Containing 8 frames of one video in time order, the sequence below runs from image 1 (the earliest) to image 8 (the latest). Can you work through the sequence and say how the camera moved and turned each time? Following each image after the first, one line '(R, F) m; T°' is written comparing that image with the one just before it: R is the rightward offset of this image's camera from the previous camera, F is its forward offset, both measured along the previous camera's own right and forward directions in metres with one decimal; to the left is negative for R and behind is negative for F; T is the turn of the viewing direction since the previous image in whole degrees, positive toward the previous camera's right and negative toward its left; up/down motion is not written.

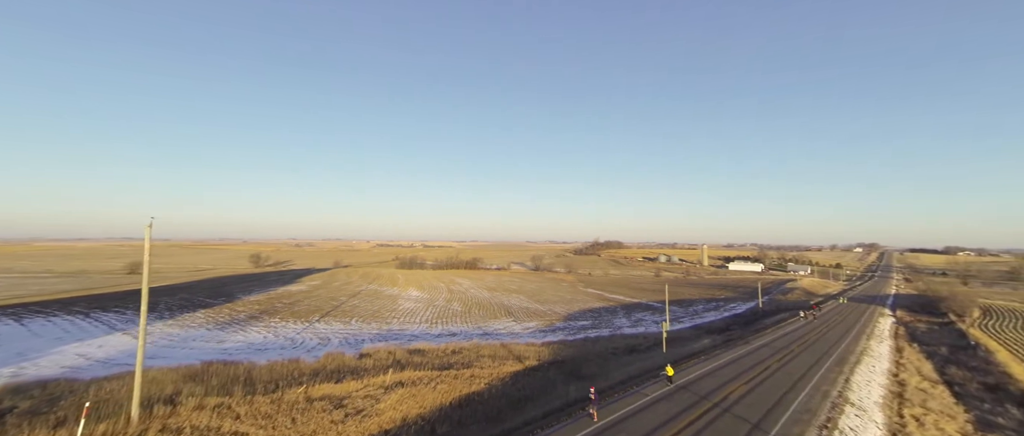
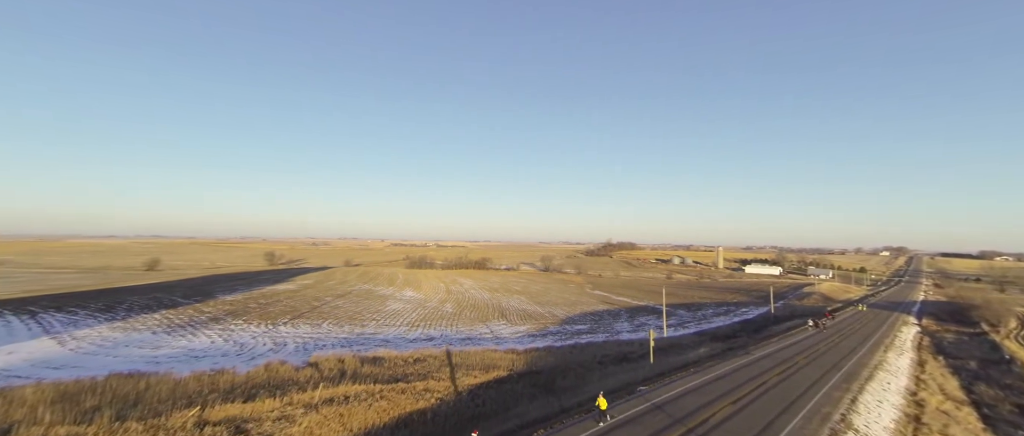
(+2.2, +1.8) m; -2°
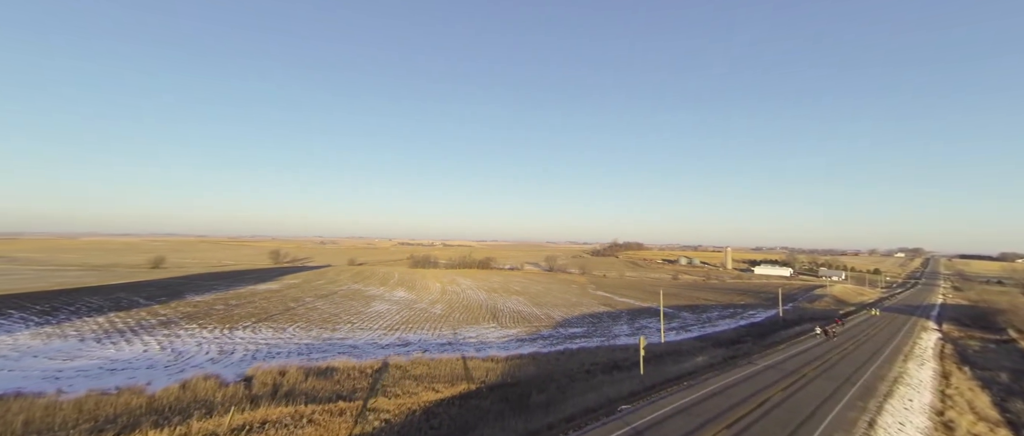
(+1.6, +2.1) m; -1°
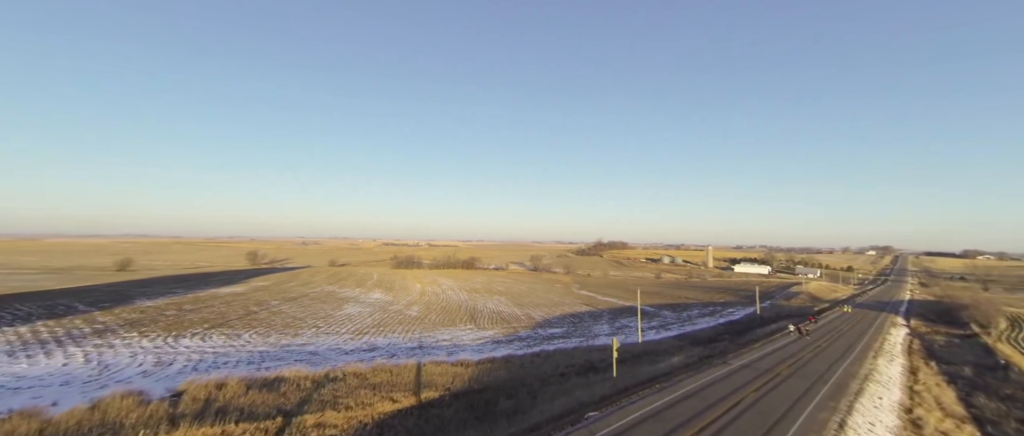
(+0.9, +0.9) m; +2°
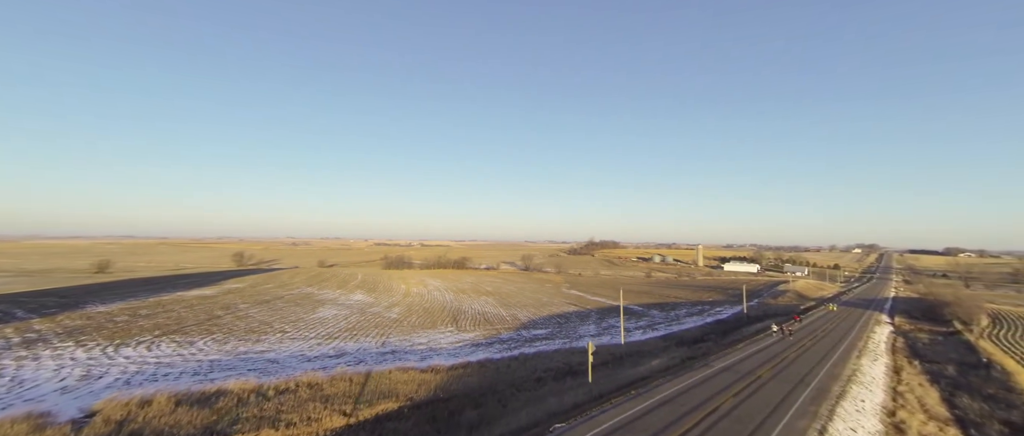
(+1.1, +1.0) m; +1°
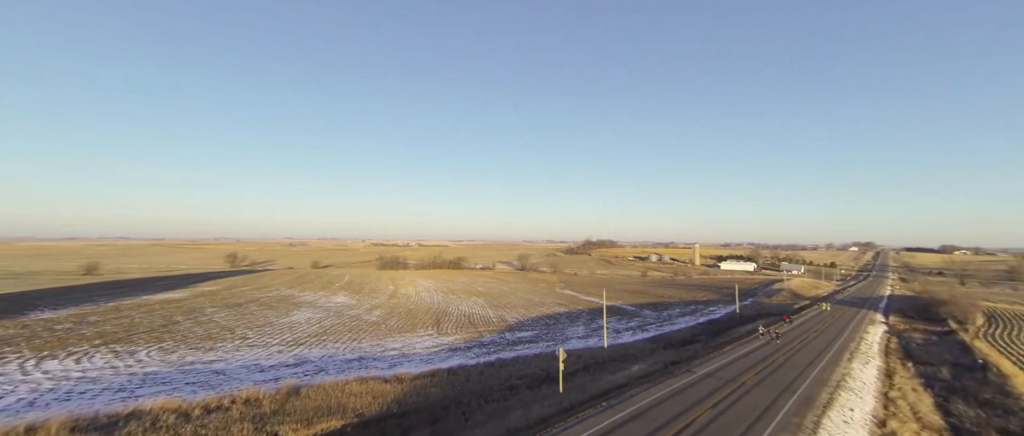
(+1.5, +1.3) m; 0°
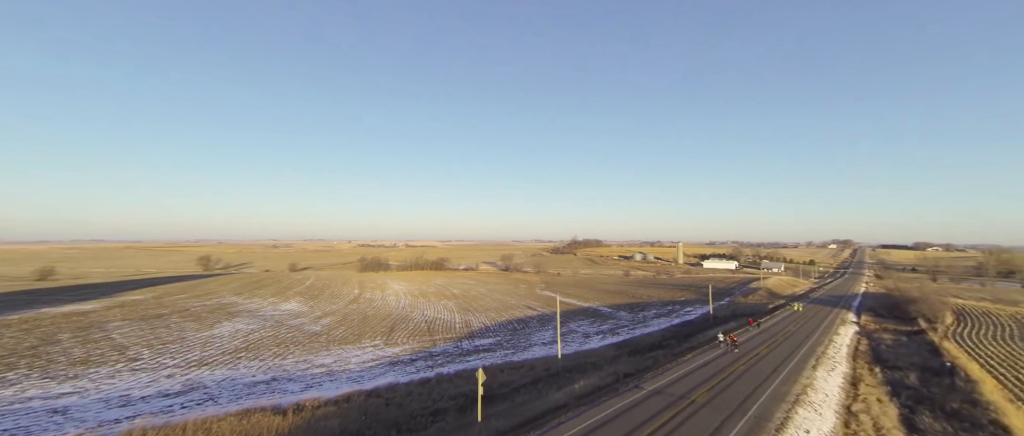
(+3.0, +2.4) m; +2°
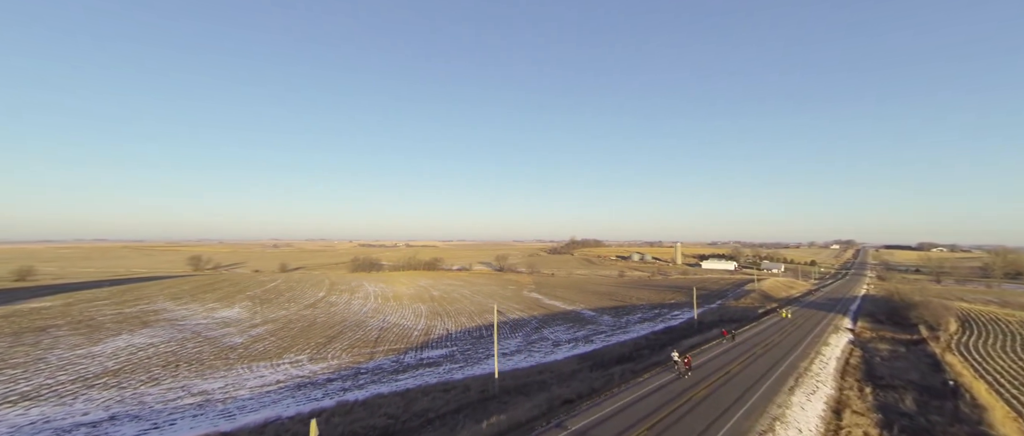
(+4.5, +4.2) m; 0°
